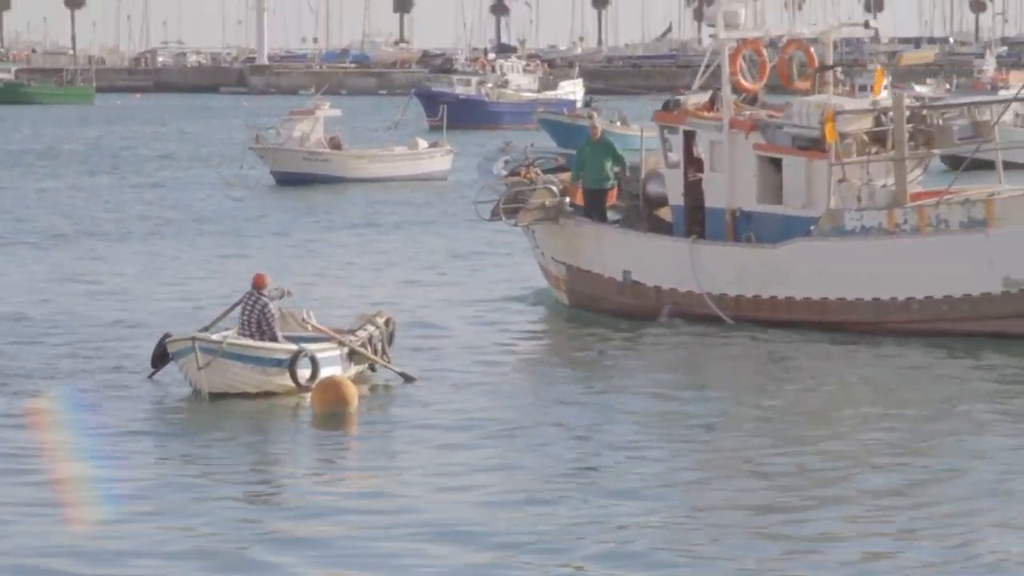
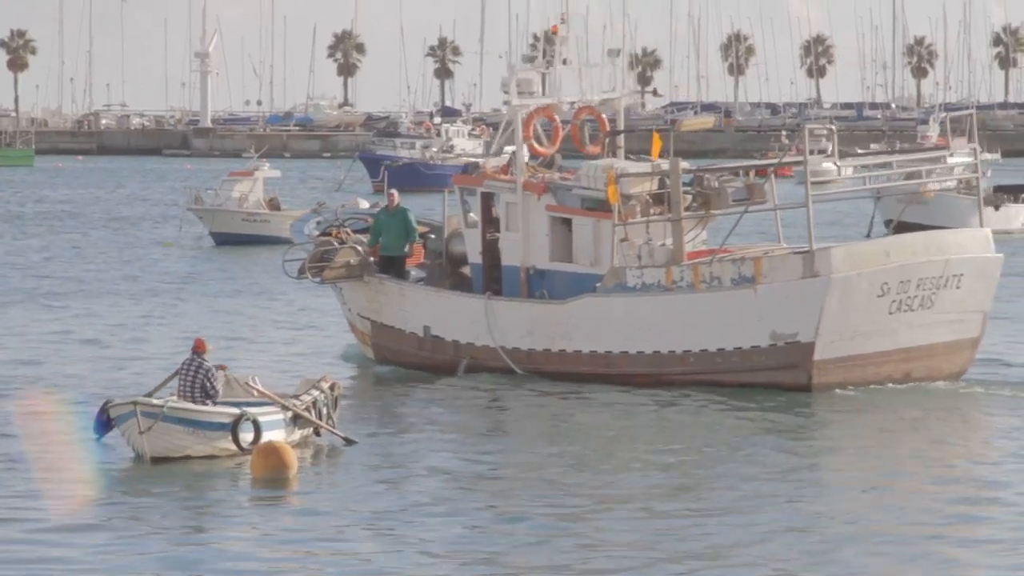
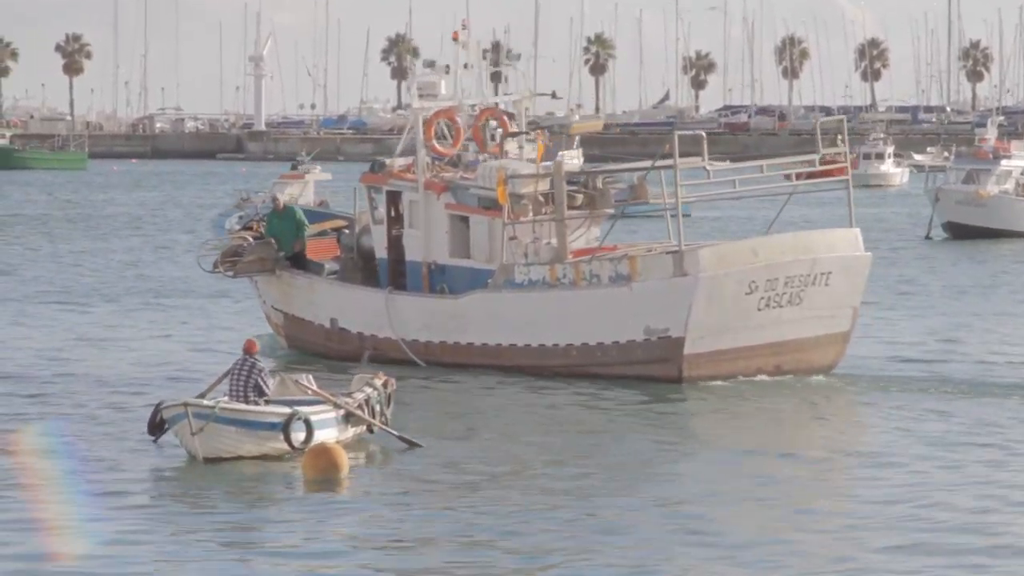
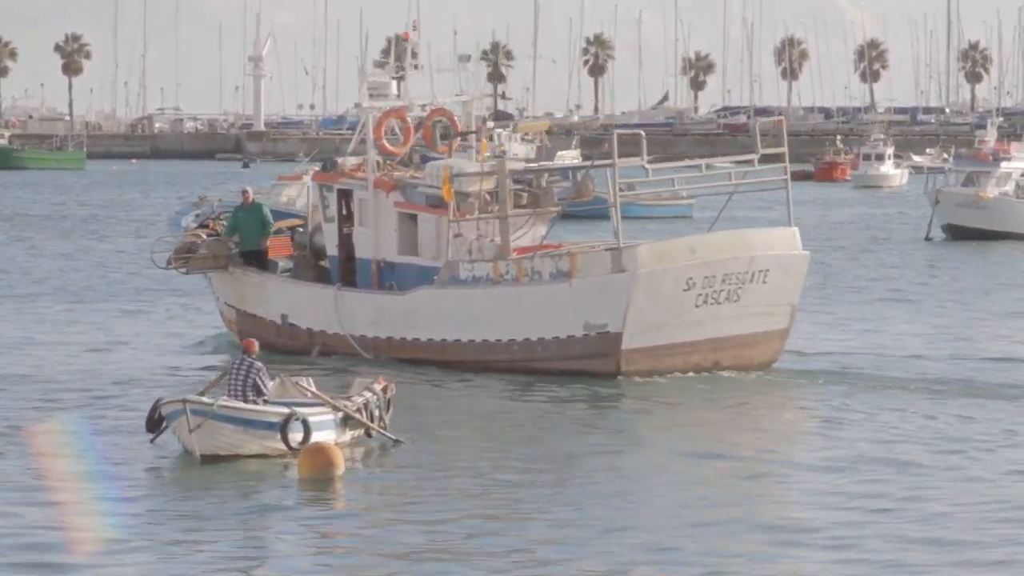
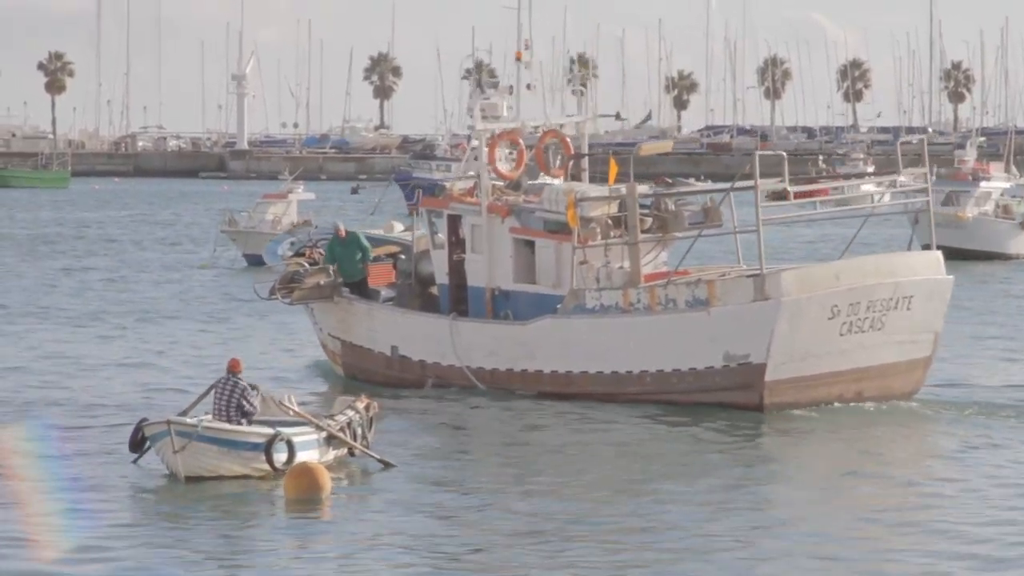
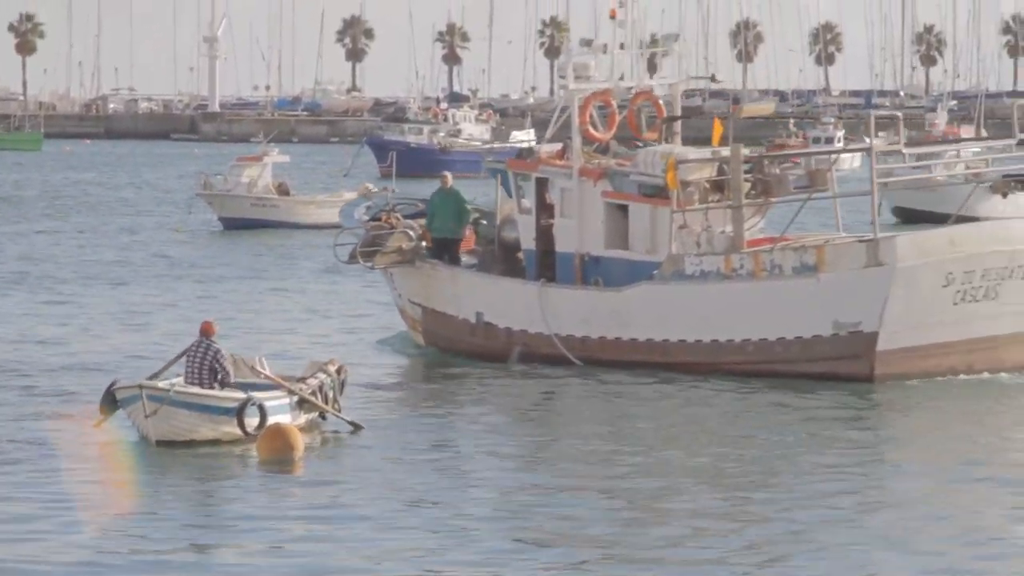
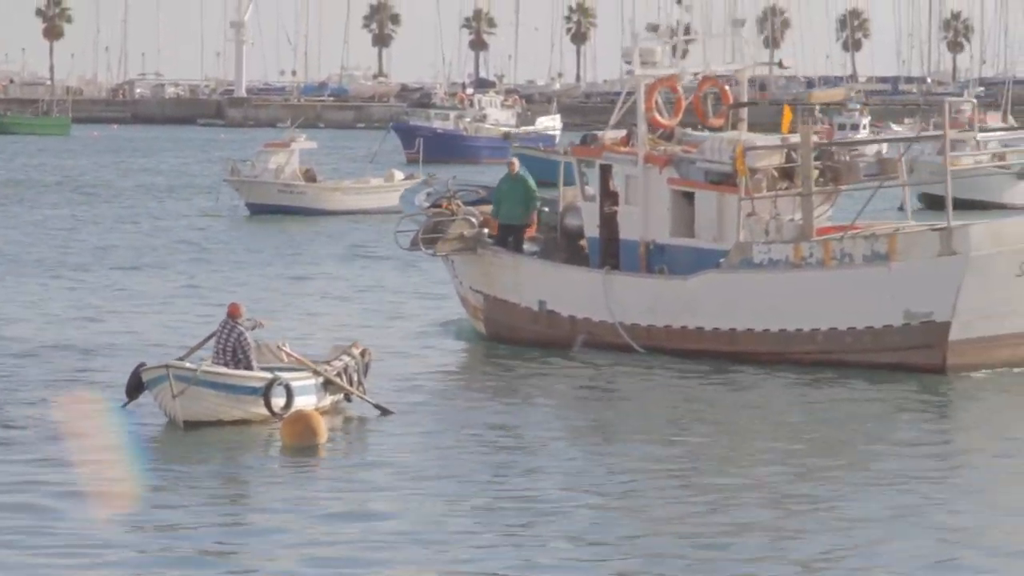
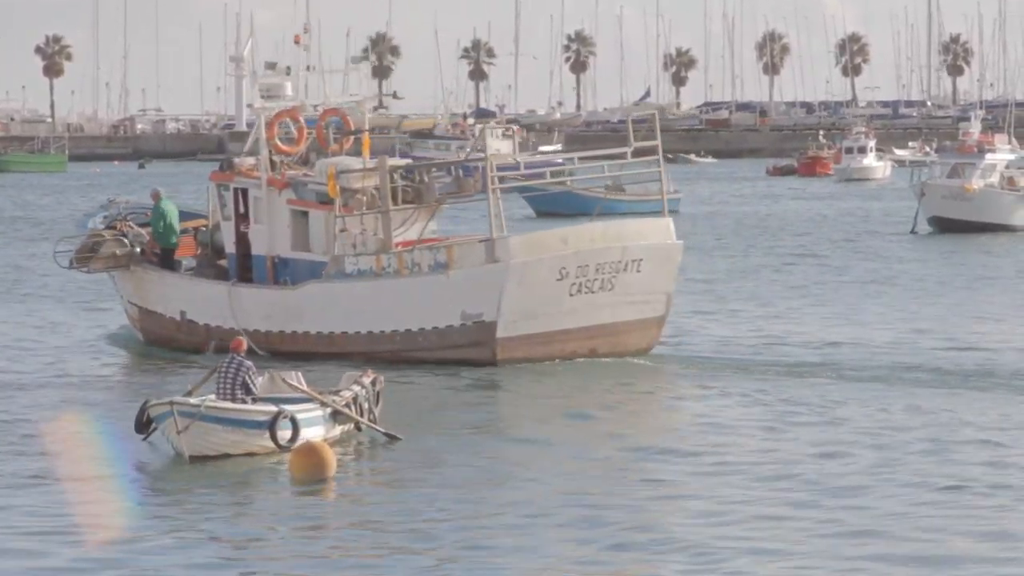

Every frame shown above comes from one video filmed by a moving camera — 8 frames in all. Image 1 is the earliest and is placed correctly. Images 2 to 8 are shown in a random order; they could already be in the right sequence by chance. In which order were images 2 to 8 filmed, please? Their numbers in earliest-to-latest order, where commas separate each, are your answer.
7, 6, 2, 5, 3, 4, 8
